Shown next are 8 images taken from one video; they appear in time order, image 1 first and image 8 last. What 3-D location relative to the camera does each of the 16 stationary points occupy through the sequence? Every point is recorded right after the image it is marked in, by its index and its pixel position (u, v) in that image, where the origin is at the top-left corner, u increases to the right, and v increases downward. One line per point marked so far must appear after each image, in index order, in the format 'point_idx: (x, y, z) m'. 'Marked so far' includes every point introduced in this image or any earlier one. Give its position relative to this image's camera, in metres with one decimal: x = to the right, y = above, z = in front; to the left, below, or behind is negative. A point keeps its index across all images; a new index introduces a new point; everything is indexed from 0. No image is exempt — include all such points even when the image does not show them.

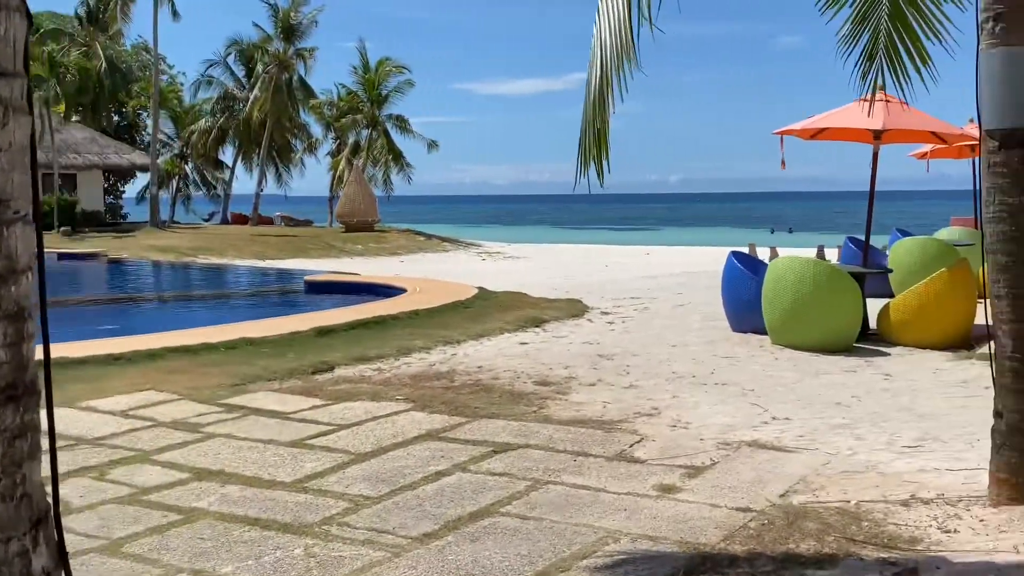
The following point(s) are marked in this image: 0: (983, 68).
0: (+1.5, +0.7, +3.2) m
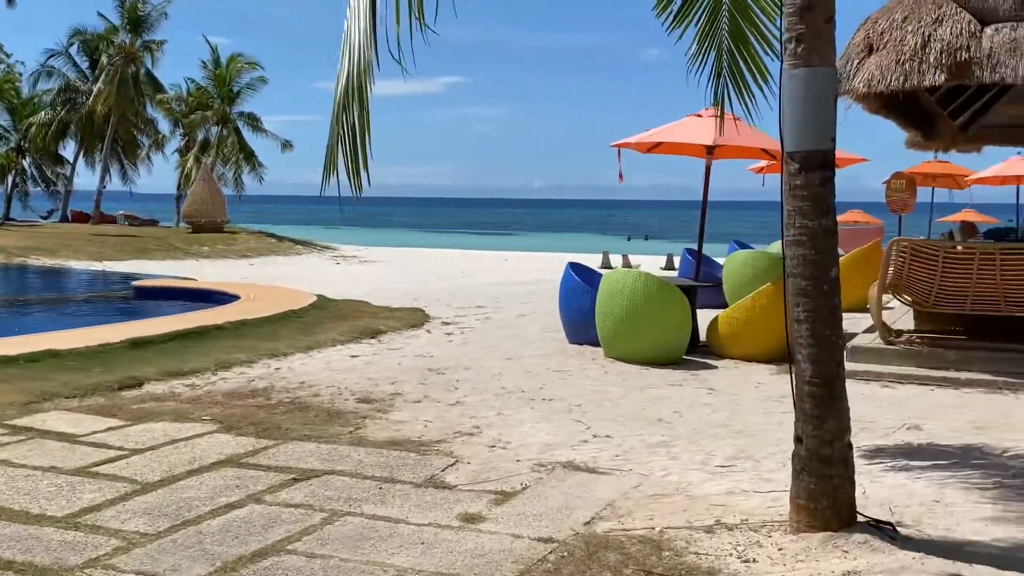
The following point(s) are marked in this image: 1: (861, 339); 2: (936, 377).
0: (+0.8, +0.6, +3.2) m
1: (+2.3, -0.3, +6.9) m
2: (+2.5, -0.5, +6.1) m
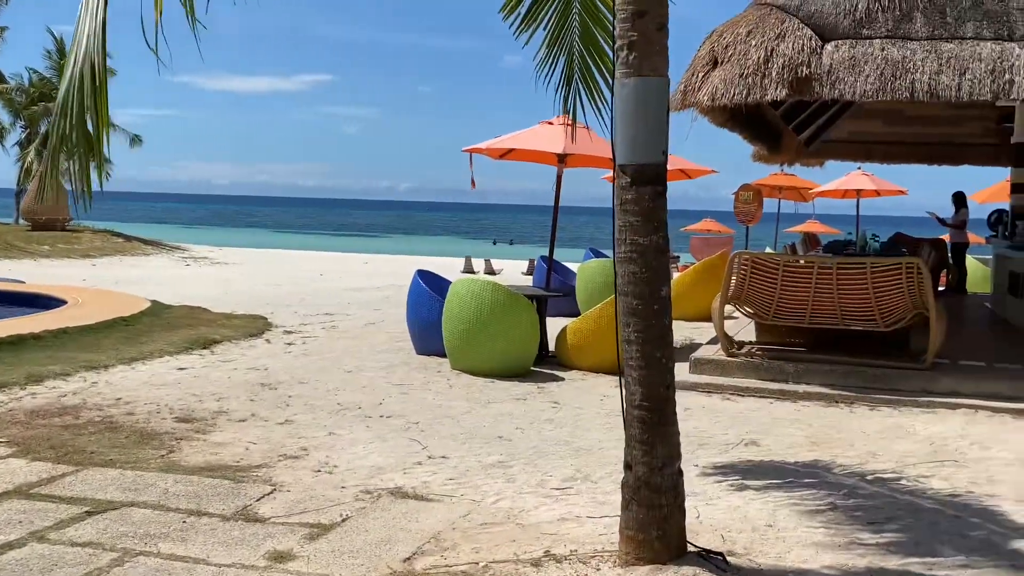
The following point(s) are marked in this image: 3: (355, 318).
0: (+0.3, +0.6, +3.0) m
1: (+1.3, -0.4, +6.9) m
2: (+1.6, -0.6, +6.2) m
3: (-1.6, -0.3, +10.2) m
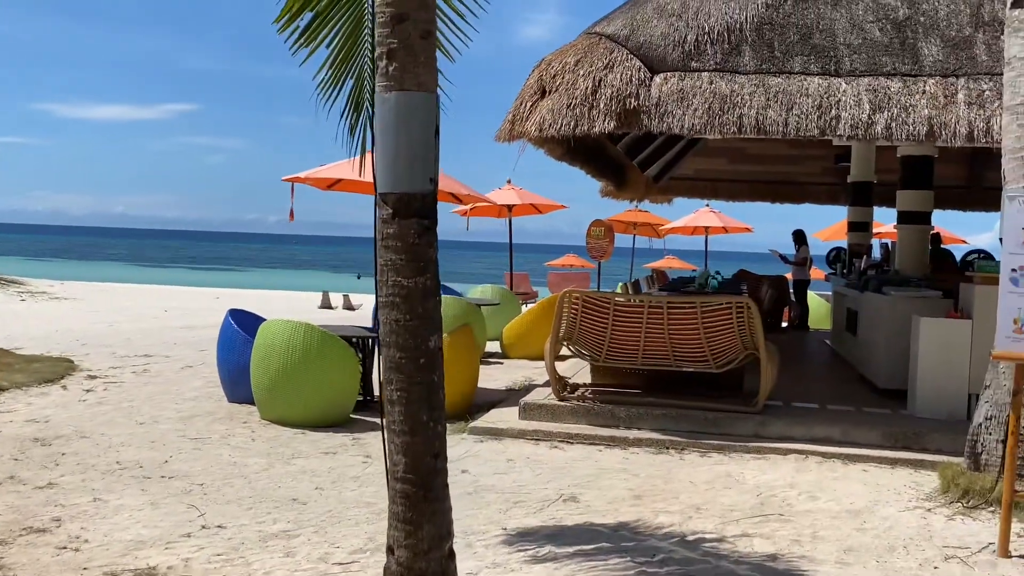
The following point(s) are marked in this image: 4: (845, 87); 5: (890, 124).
0: (-0.3, +0.4, +2.6) m
1: (+0.1, -0.7, +6.5) m
2: (+0.5, -0.8, +5.8) m
3: (-3.1, -0.7, +9.4) m
4: (+1.9, +1.1, +5.8) m
5: (+2.0, +0.9, +5.6) m
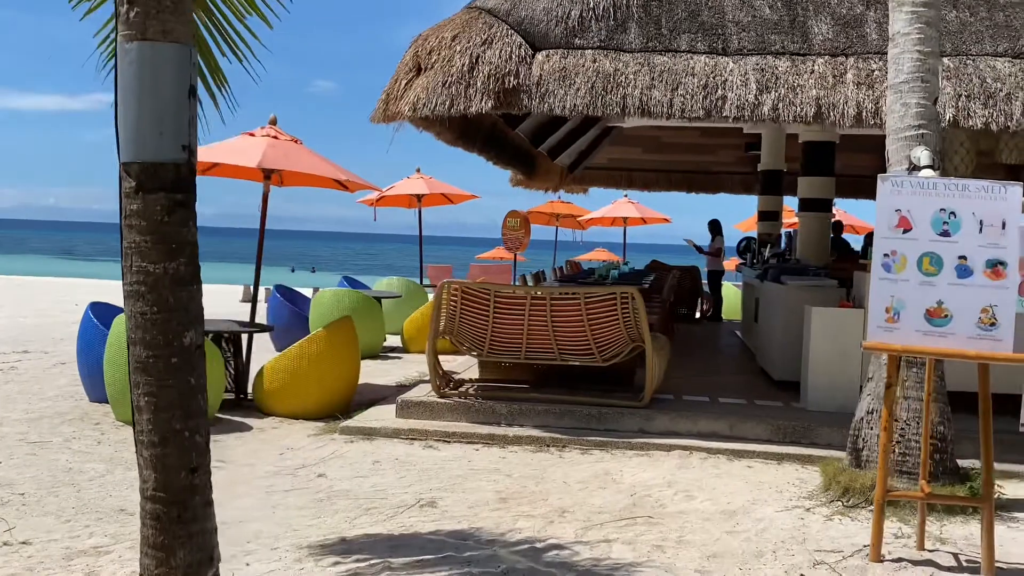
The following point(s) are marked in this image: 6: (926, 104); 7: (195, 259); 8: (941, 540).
0: (-0.8, +0.5, +2.2) m
1: (-0.6, -0.6, +6.2) m
2: (-0.2, -0.8, +5.5) m
3: (-4.0, -0.6, +8.9) m
4: (+1.2, +1.2, +5.5) m
5: (+1.4, +0.9, +5.3) m
6: (+1.8, +0.8, +4.5) m
7: (-0.7, +0.1, +2.2) m
8: (+1.6, -1.0, +3.9) m
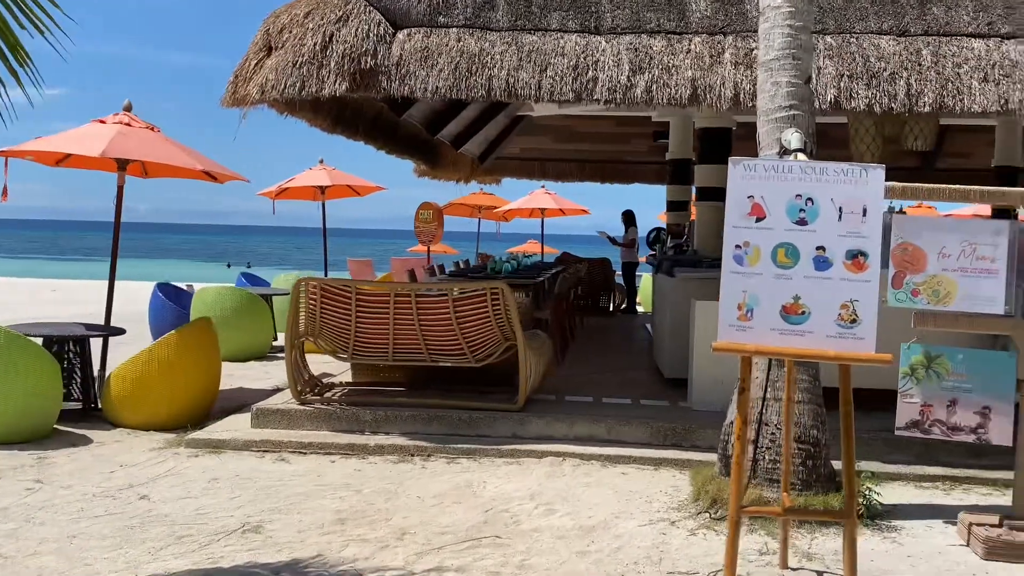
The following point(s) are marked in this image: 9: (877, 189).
0: (-1.4, +0.4, +1.7) m
1: (-1.3, -0.6, +5.7) m
2: (-0.8, -0.8, +5.1) m
3: (-4.9, -0.6, +8.3) m
4: (+0.5, +1.2, +5.2) m
5: (+0.7, +1.0, +5.0) m
6: (+1.2, +0.8, +4.2) m
7: (-1.2, 0.0, +1.8) m
8: (+1.0, -0.9, +3.6) m
9: (+1.2, +0.3, +3.2) m
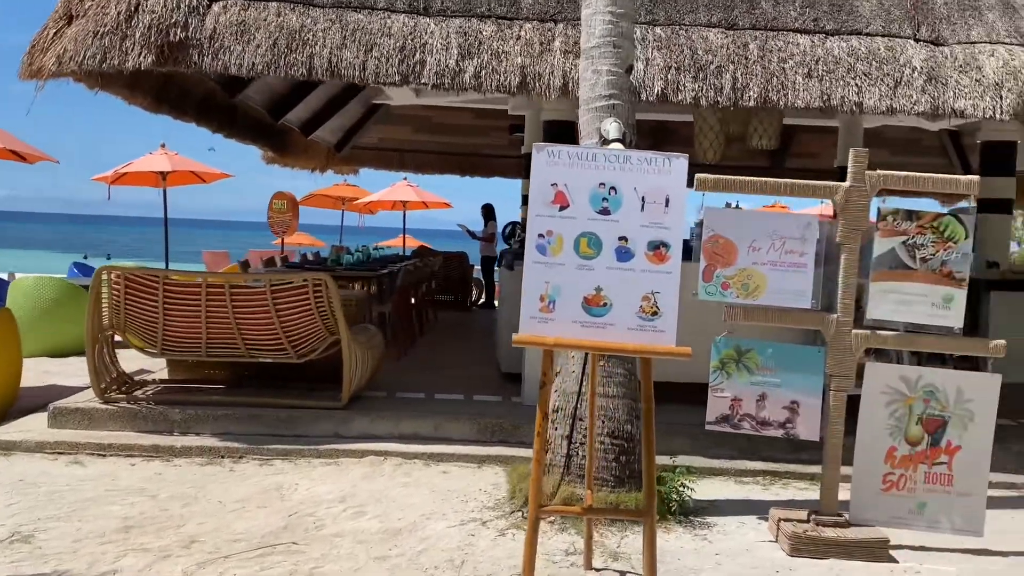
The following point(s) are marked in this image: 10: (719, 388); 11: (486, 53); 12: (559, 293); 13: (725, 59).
0: (-1.8, +0.5, +1.4) m
1: (-2.2, -0.6, +5.3) m
2: (-1.7, -0.7, +4.8) m
3: (-6.0, -0.5, +7.4) m
4: (-0.4, +1.3, +5.0) m
5: (-0.2, +1.0, +4.8) m
6: (+0.4, +0.9, +4.1) m
7: (-1.6, +0.1, +1.4) m
8: (+0.3, -0.9, +3.5) m
9: (+0.5, +0.3, +3.2) m
10: (+0.7, -0.4, +3.7) m
11: (-0.1, +1.1, +4.9) m
12: (+0.1, 0.0, +3.2) m
13: (+1.0, +1.1, +4.8) m
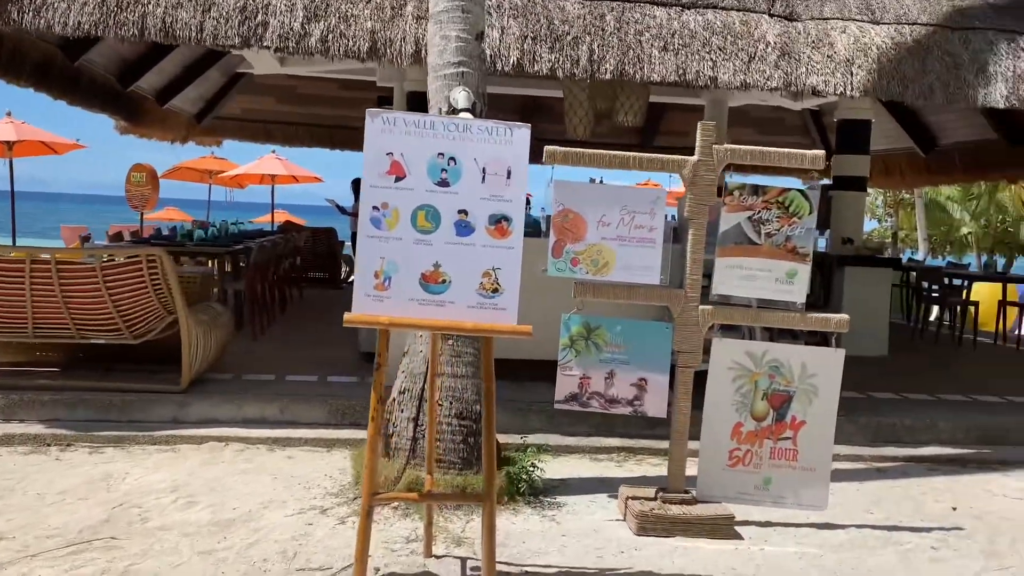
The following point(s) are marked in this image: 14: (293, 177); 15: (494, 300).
0: (-2.1, +0.5, +1.0) m
1: (-2.9, -0.4, +4.9) m
2: (-2.3, -0.6, +4.4) m
3: (-7.0, -0.4, +6.6) m
4: (-1.1, +1.4, +4.7) m
5: (-0.8, +1.1, +4.6) m
6: (-0.2, +1.0, +3.9) m
7: (-1.9, +0.1, +1.0) m
8: (-0.2, -0.8, +3.4) m
9: (0.0, +0.4, +3.0) m
10: (+0.2, -0.3, +3.6) m
11: (-0.8, +1.2, +4.6) m
12: (-0.3, +0.1, +3.0) m
13: (+0.3, +1.2, +4.7) m
14: (-3.2, +1.6, +14.9) m
15: (-0.1, 0.0, +3.0) m
